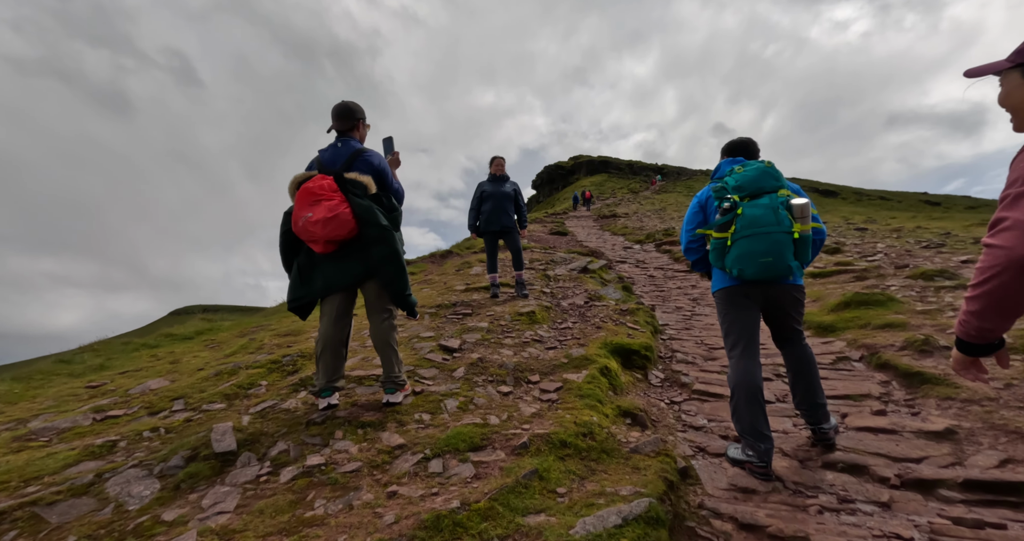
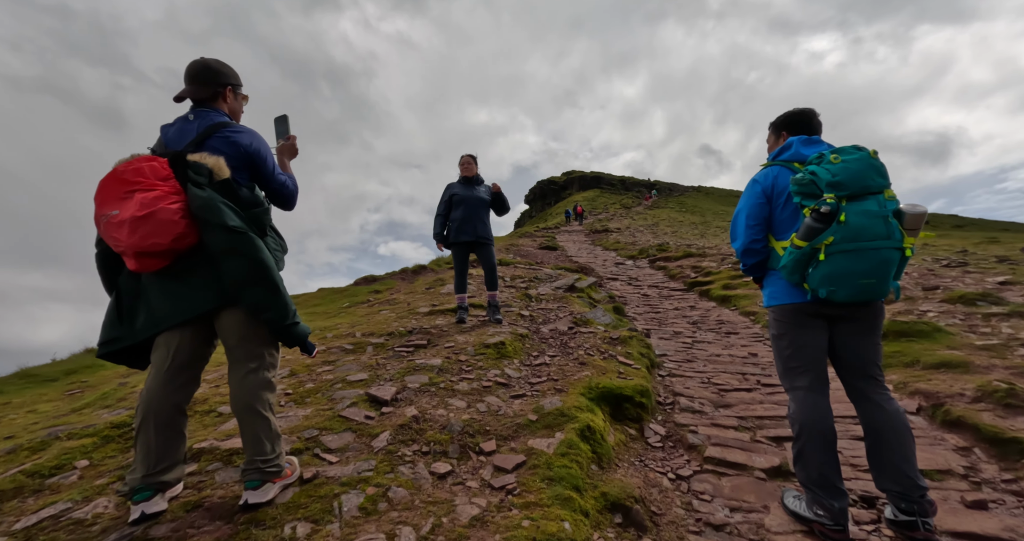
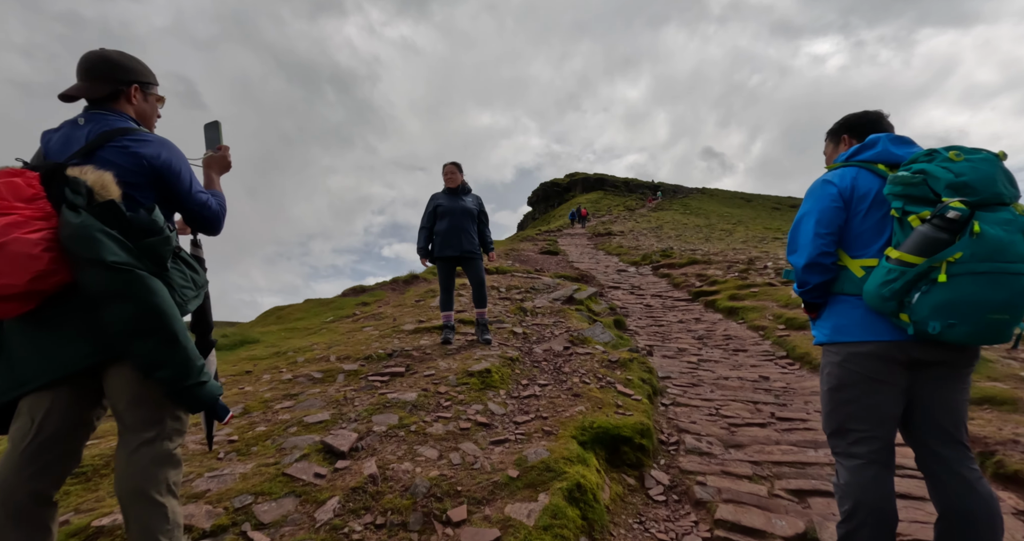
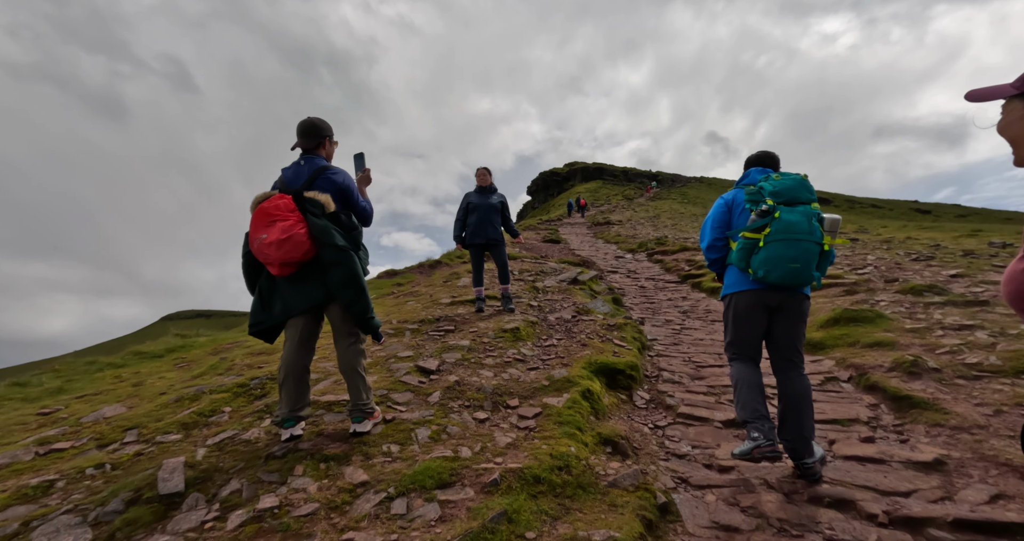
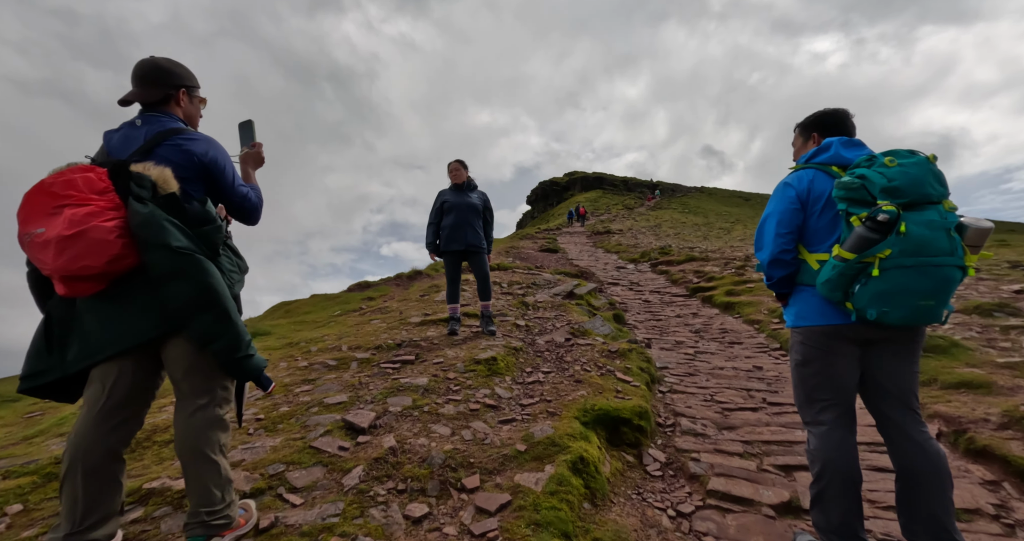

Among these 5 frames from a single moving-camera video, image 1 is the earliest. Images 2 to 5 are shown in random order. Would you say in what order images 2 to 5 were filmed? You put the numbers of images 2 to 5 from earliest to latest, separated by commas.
4, 2, 5, 3
